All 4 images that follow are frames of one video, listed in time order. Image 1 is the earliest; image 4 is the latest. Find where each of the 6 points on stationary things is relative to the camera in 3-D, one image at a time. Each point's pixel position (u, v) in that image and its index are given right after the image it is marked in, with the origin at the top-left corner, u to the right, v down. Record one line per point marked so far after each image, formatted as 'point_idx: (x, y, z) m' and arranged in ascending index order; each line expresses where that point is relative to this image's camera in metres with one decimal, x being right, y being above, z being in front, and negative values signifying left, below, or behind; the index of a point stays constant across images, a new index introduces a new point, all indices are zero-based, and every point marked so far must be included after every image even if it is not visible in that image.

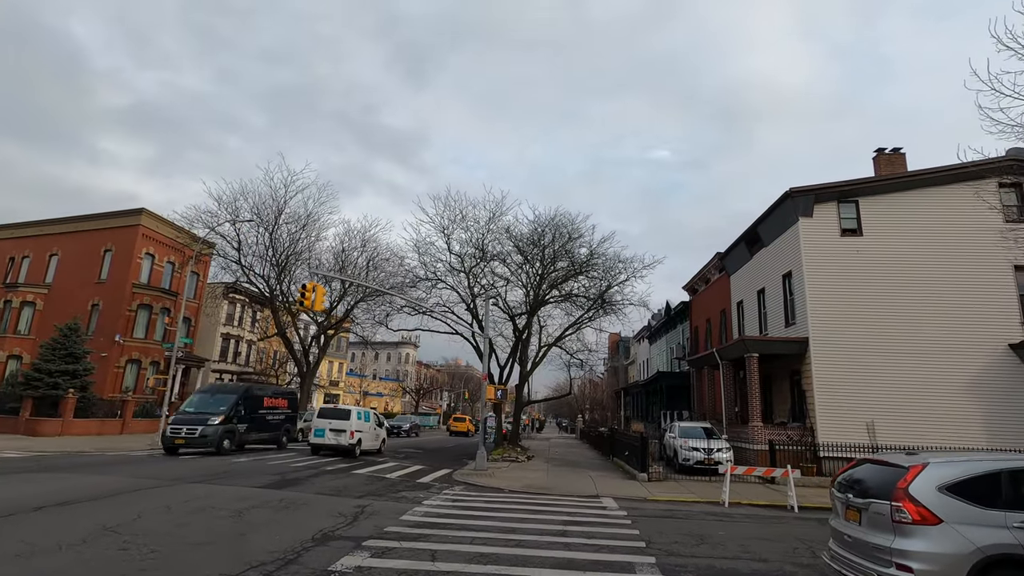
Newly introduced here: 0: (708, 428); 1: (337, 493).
0: (+7.0, -5.0, +20.0) m
1: (-3.7, -4.4, +12.0) m
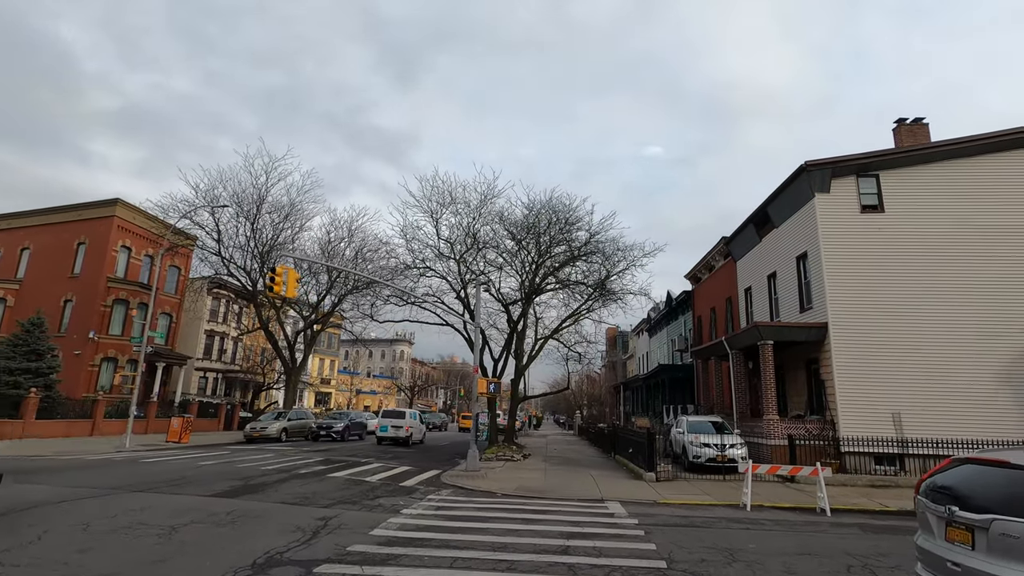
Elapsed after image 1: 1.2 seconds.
0: (+6.8, -4.4, +18.5) m
1: (-3.8, -4.0, +10.4) m
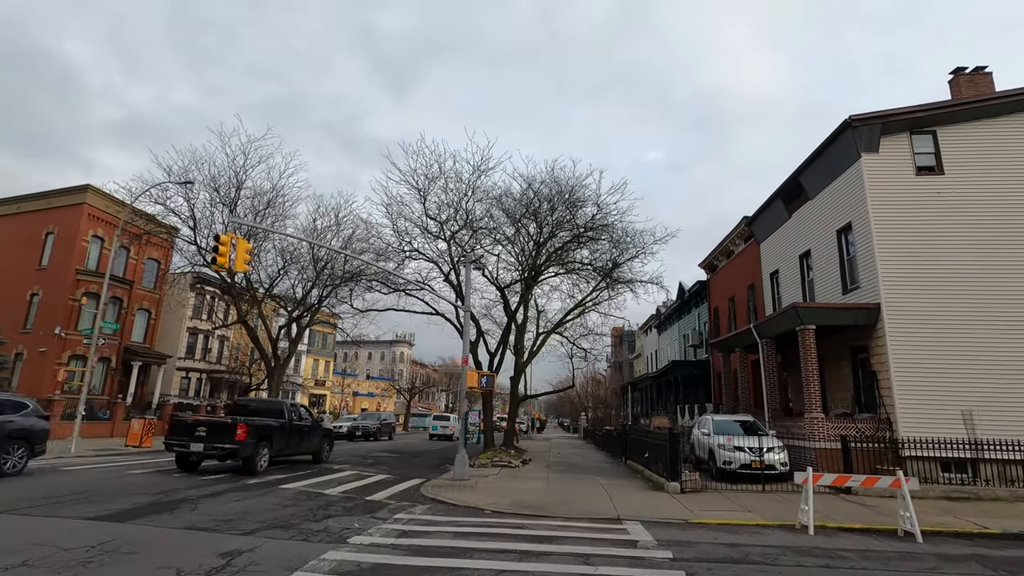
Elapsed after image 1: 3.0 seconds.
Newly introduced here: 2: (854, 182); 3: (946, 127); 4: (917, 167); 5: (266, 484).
0: (+6.7, -3.8, +15.8) m
1: (-4.0, -3.3, +7.8) m
2: (+9.7, +3.0, +16.0) m
3: (+12.1, +4.5, +15.7) m
4: (+11.2, +3.3, +15.5) m
5: (-5.2, -4.2, +11.9) m
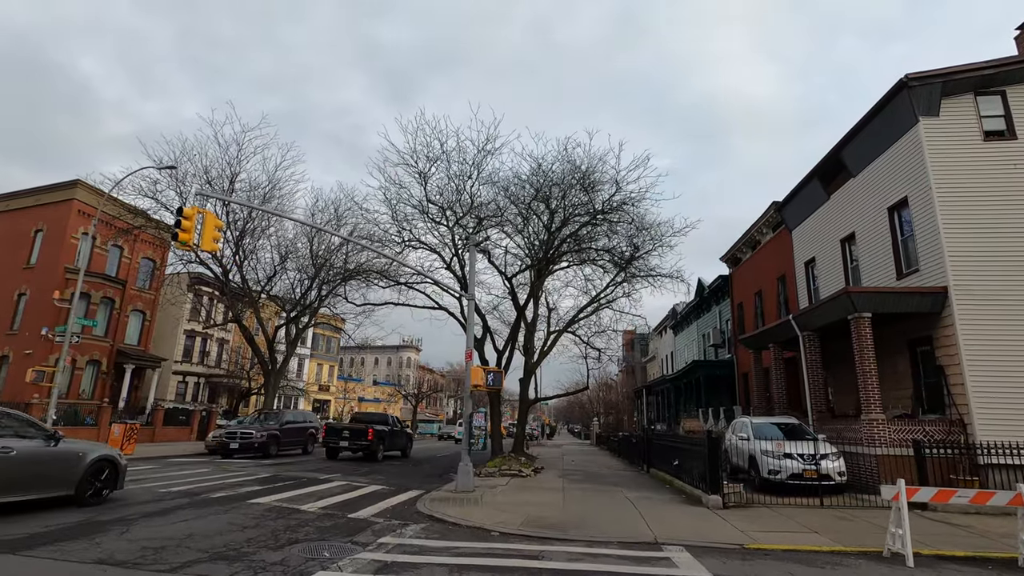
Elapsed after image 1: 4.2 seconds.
0: (+6.9, -3.4, +13.8) m
1: (-3.9, -2.9, +6.0) m
2: (+10.0, +3.4, +14.0) m
3: (+12.3, +4.9, +13.7) m
4: (+11.4, +3.7, +13.6) m
5: (-5.0, -3.8, +10.2) m
